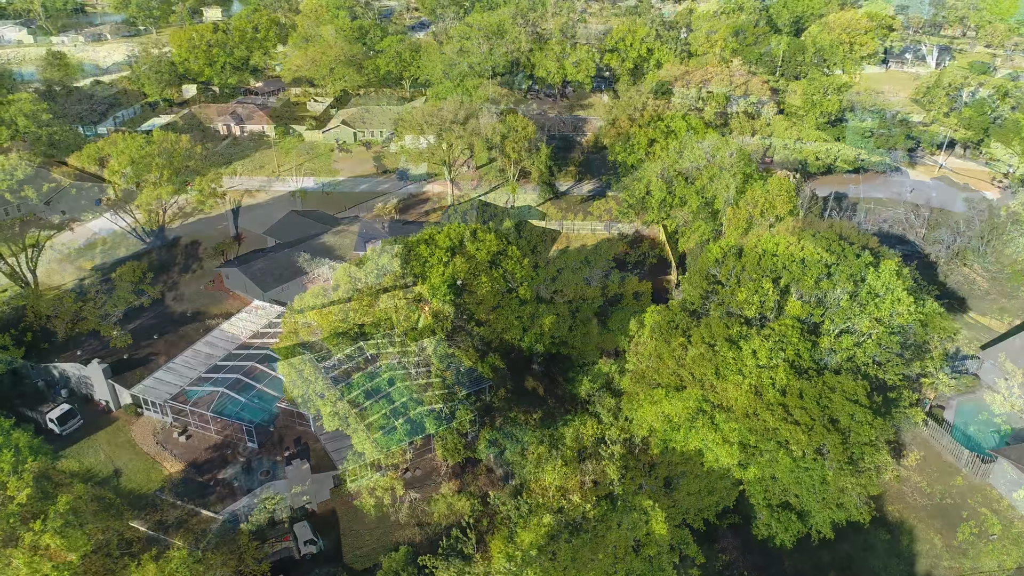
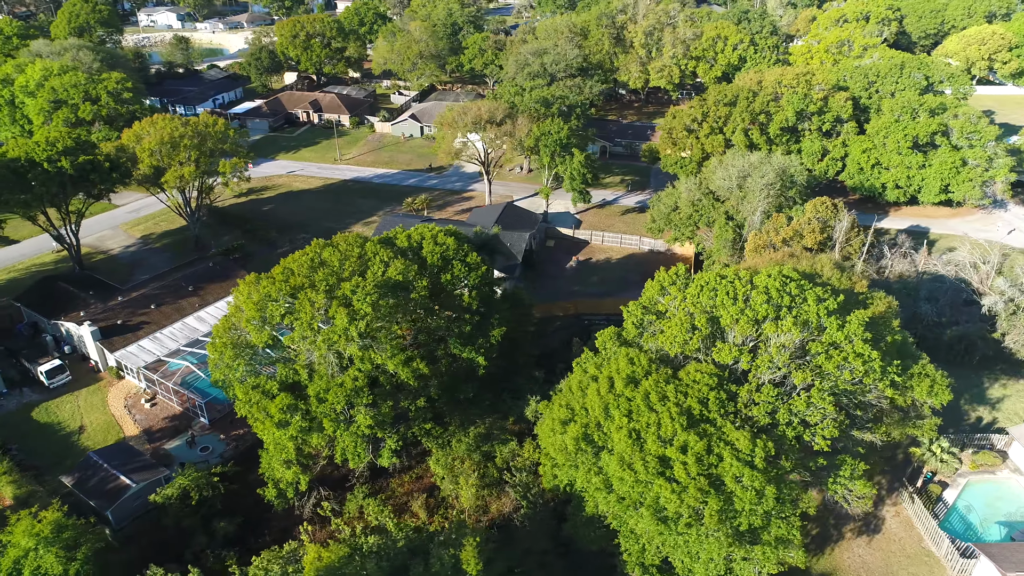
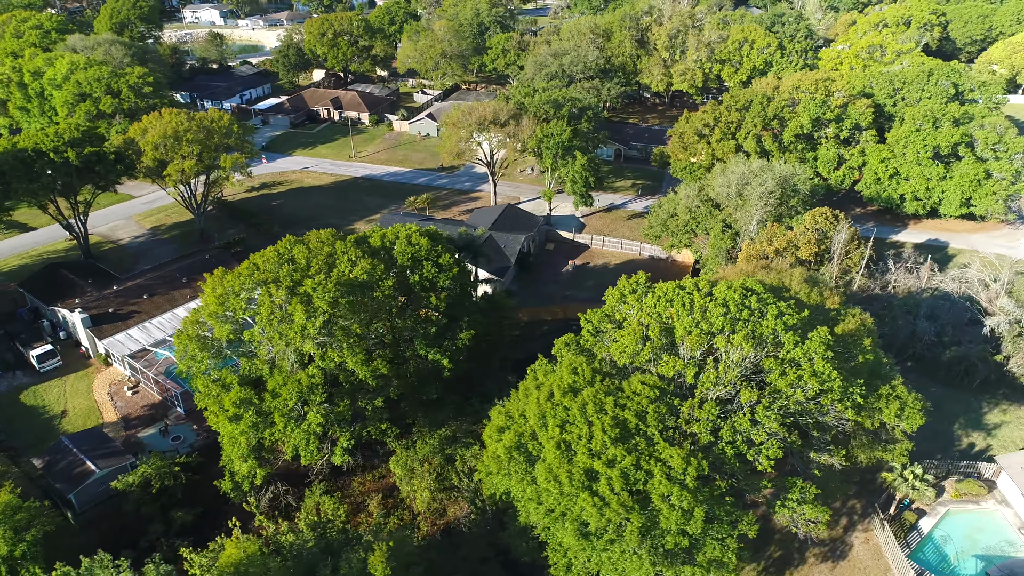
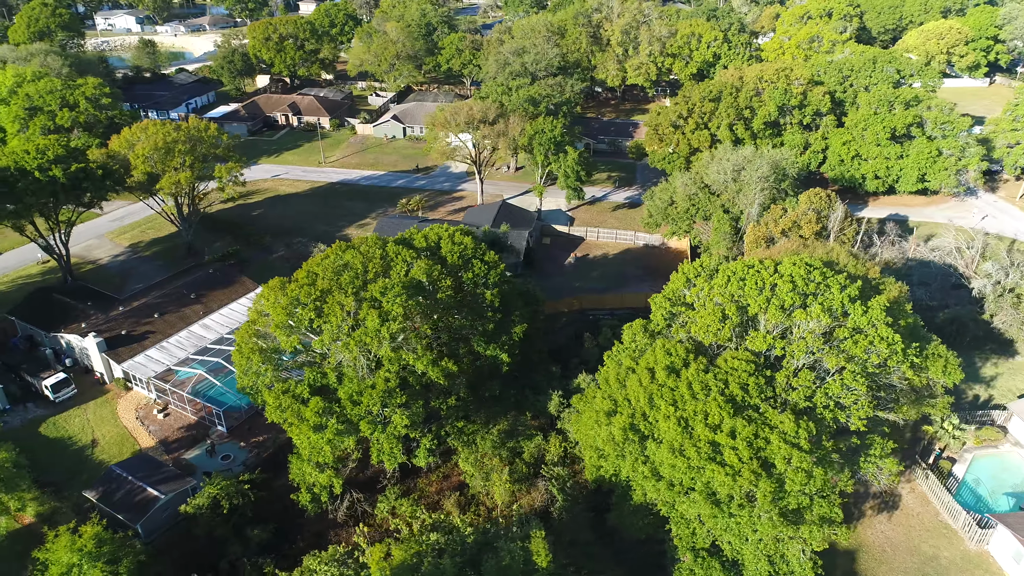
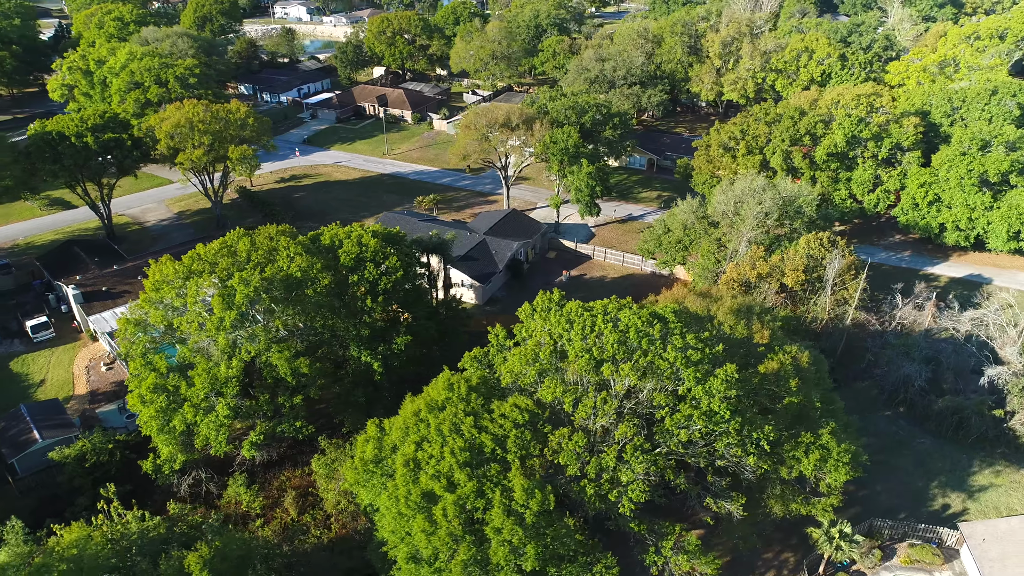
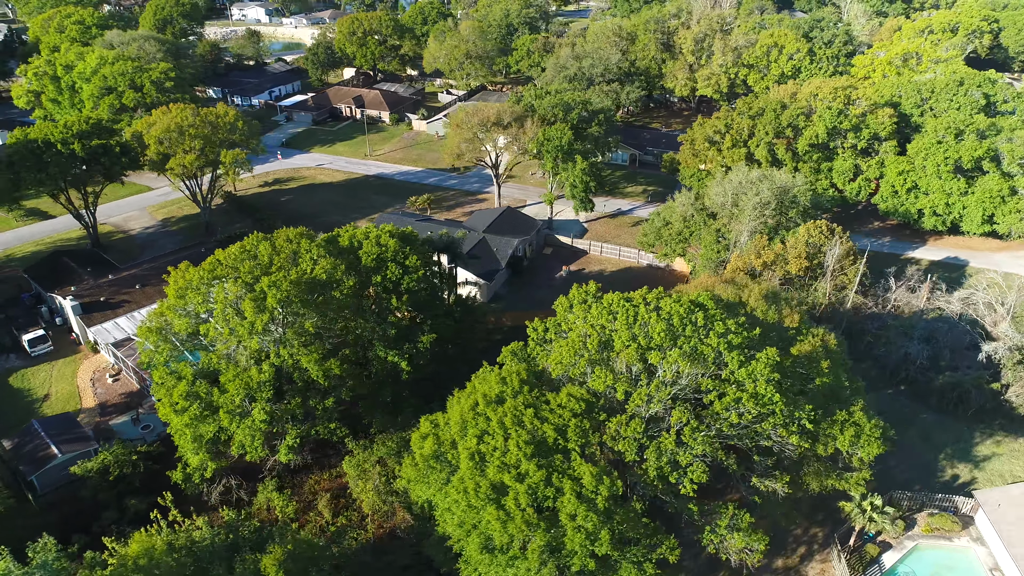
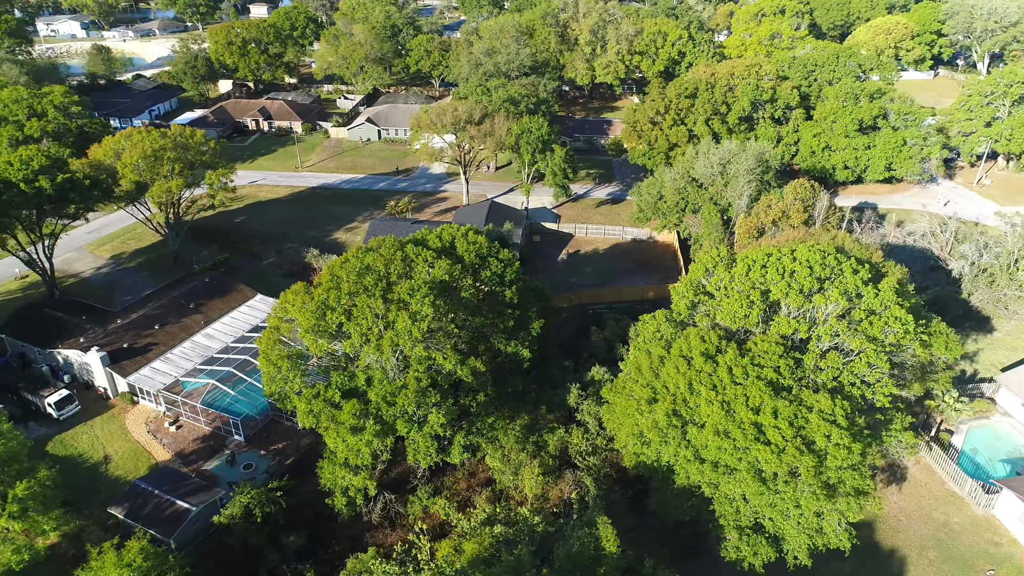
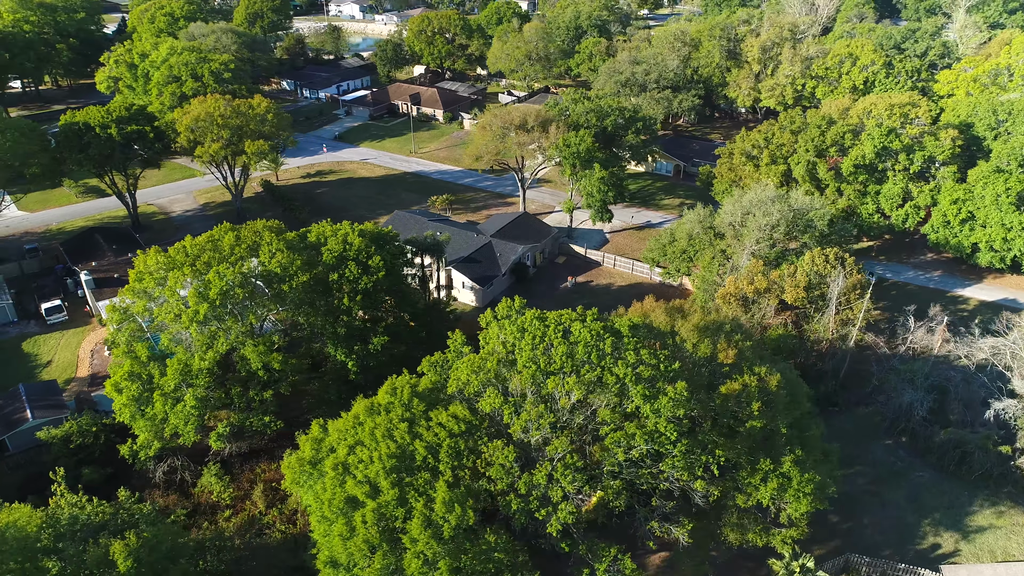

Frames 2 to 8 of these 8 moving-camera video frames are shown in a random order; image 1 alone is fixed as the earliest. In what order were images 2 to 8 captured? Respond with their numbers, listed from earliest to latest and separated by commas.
7, 4, 2, 3, 6, 5, 8
